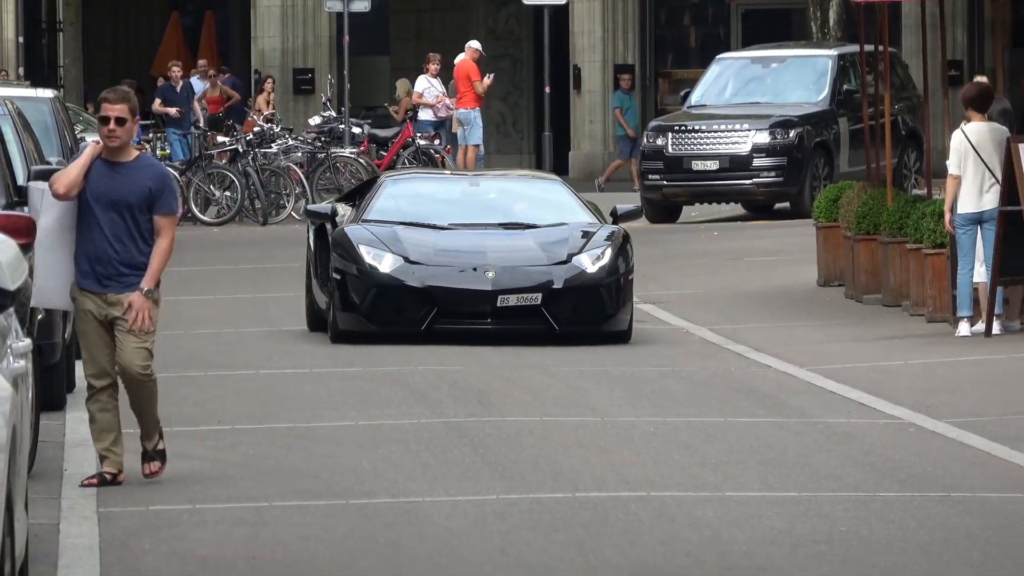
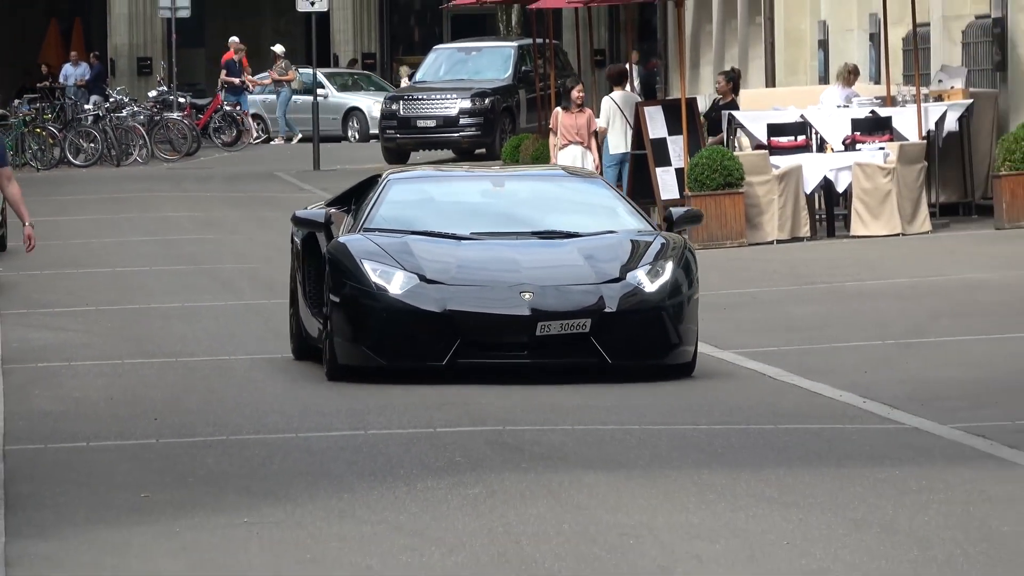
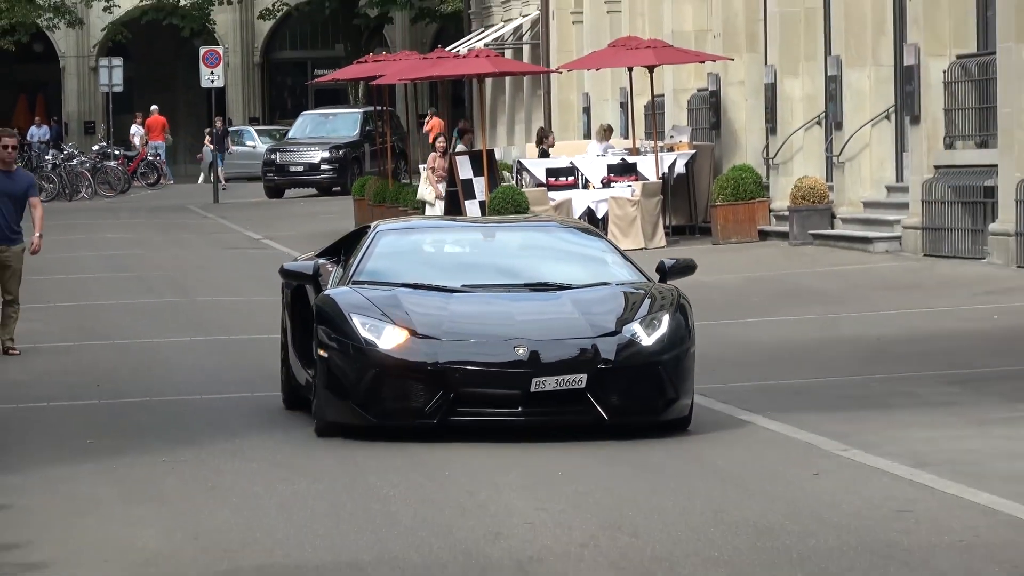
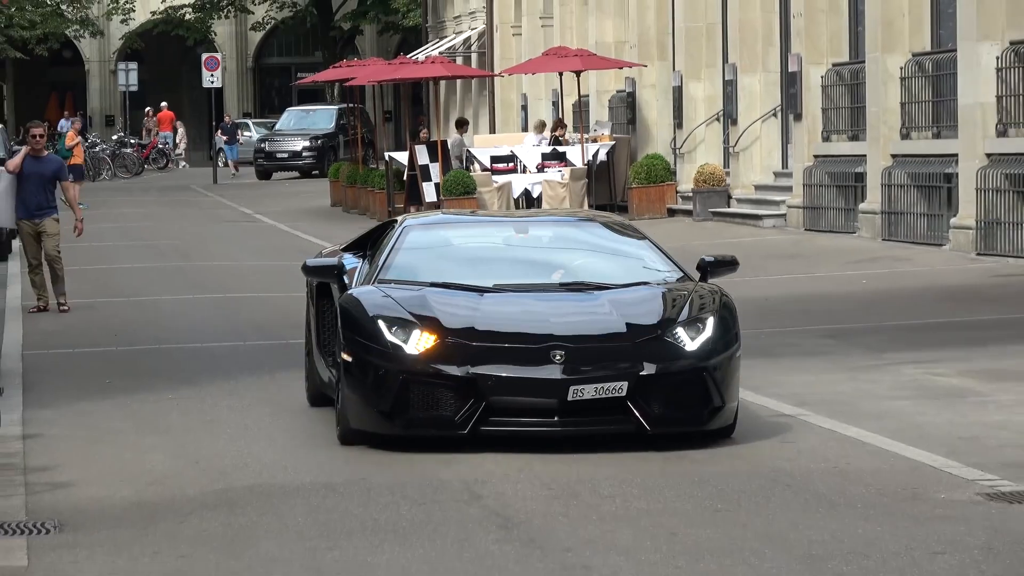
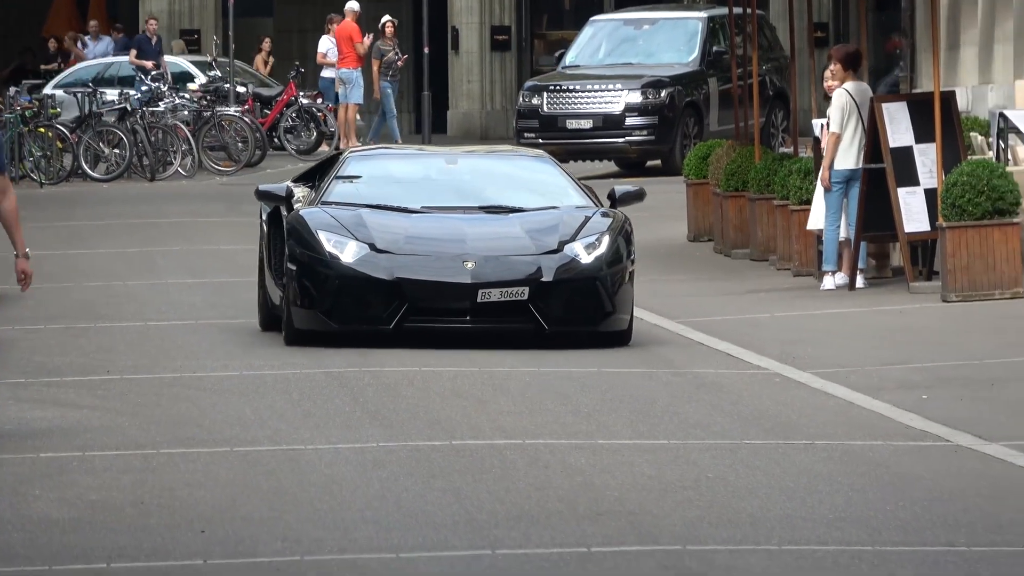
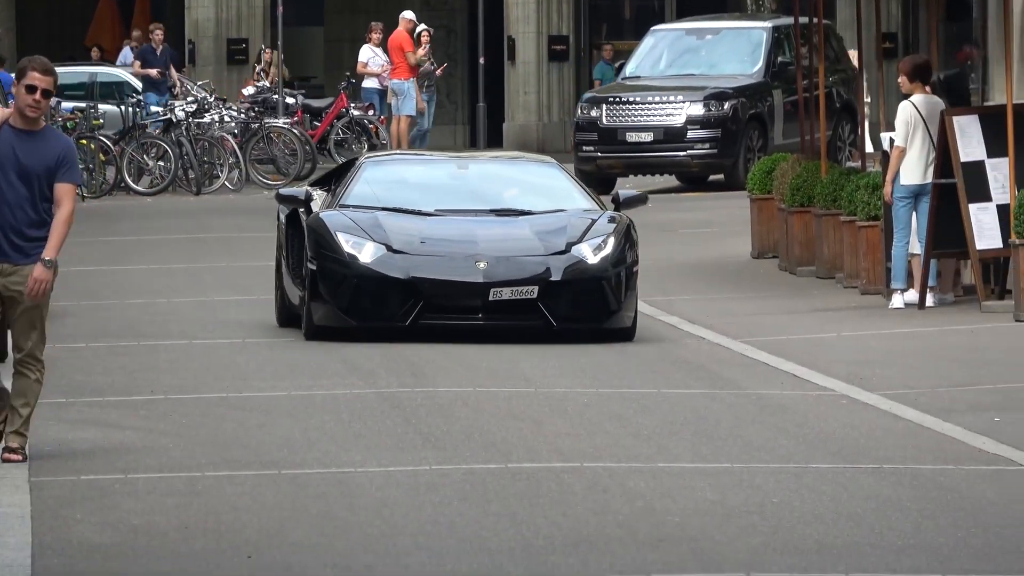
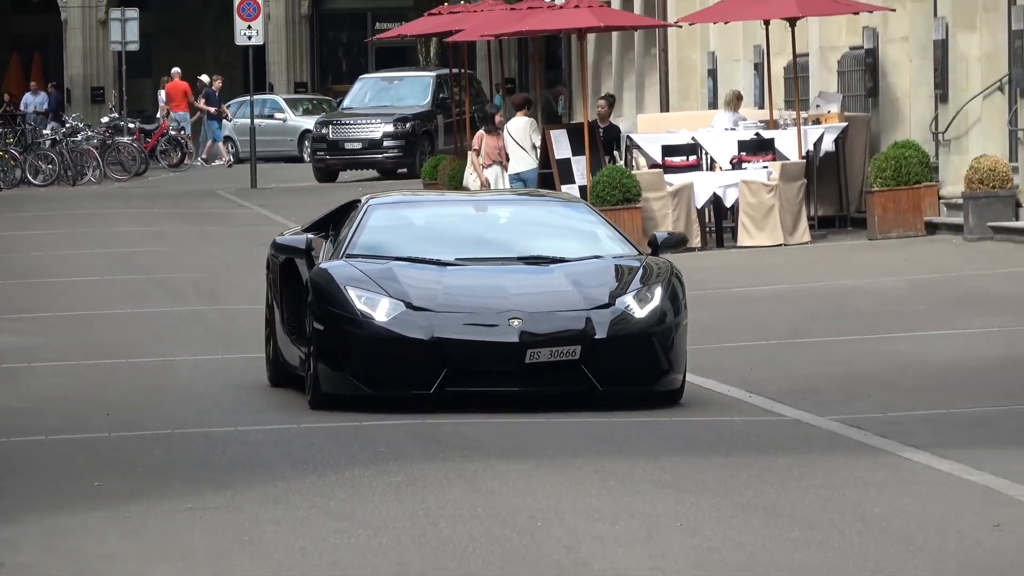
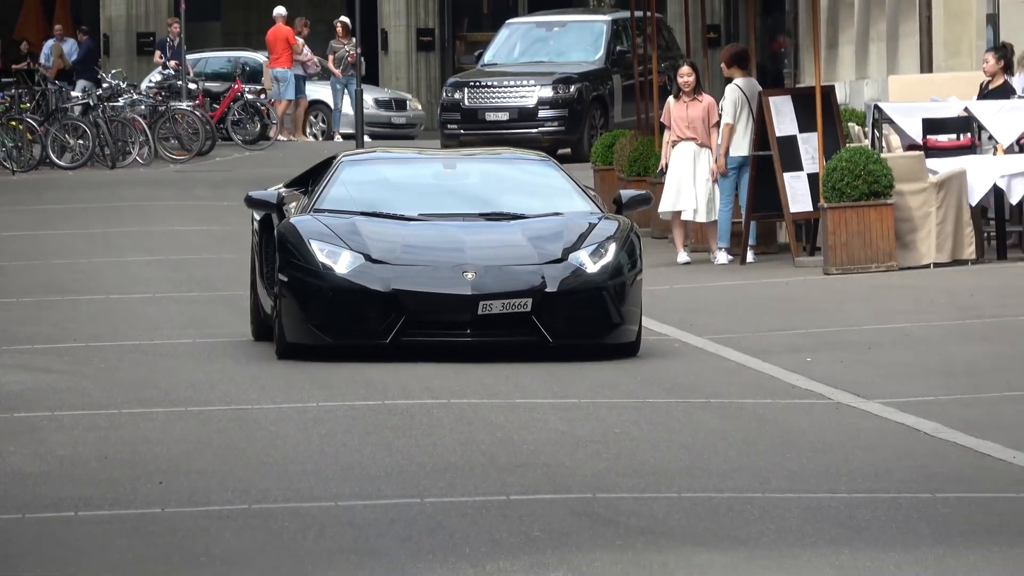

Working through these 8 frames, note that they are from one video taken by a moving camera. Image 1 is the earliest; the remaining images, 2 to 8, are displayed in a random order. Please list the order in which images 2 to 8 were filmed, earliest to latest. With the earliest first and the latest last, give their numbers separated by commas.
6, 5, 8, 2, 7, 3, 4
